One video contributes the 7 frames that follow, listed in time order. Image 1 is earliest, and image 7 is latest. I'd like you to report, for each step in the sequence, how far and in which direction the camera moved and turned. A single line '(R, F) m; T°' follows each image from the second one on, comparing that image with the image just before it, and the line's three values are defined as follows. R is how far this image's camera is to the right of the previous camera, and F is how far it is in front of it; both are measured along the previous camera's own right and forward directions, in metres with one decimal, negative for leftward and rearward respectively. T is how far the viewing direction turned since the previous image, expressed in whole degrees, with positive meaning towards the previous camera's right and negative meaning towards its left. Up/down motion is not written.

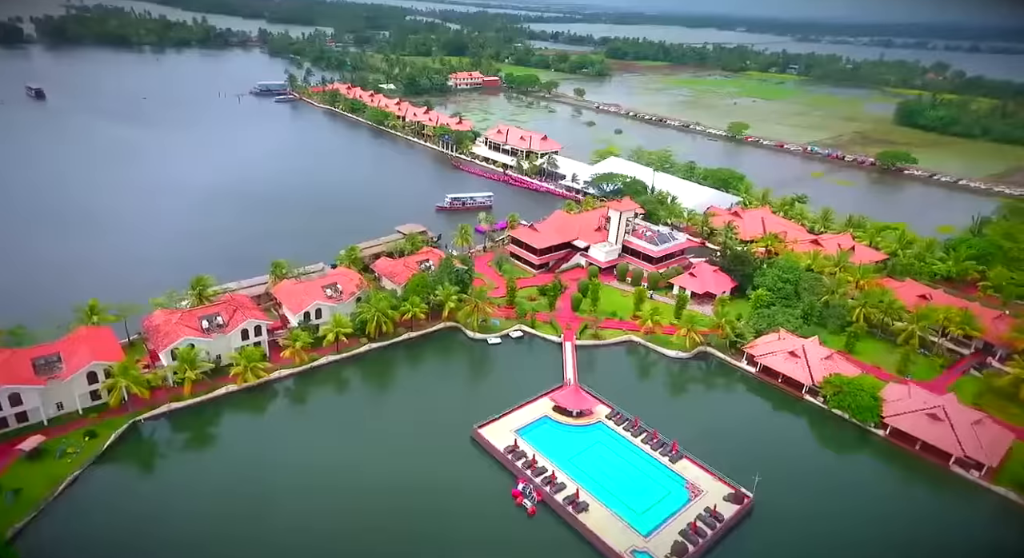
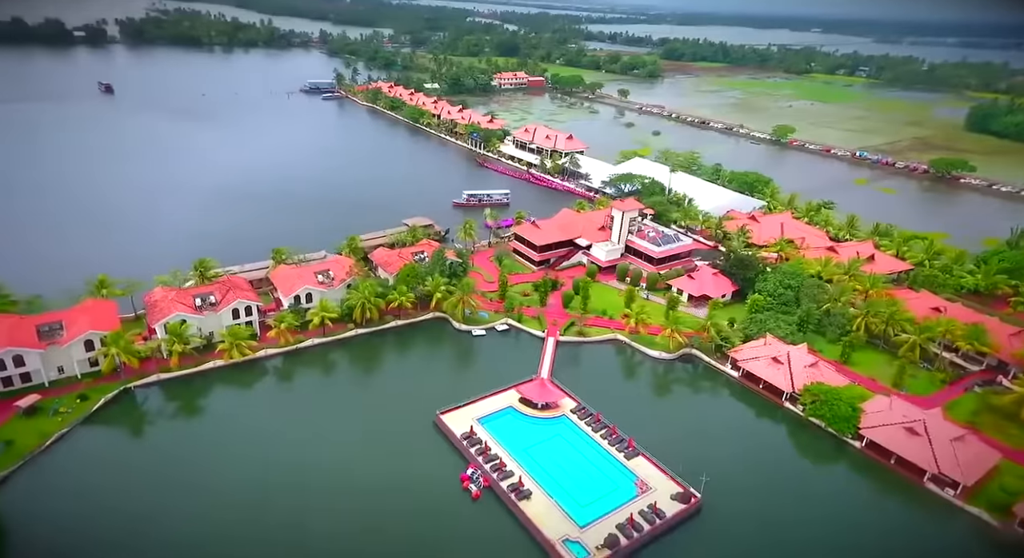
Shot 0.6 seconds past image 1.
(+3.4, -0.4) m; -5°
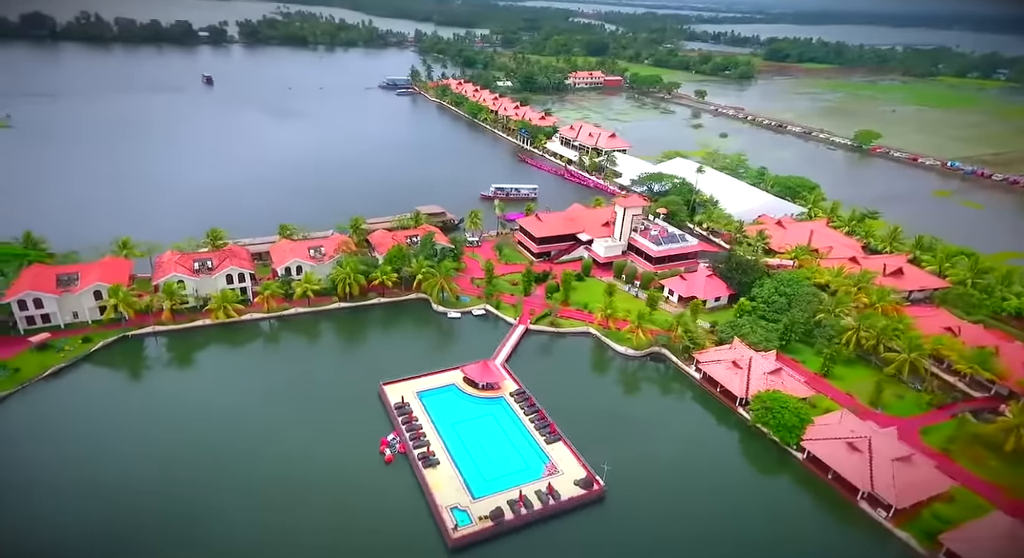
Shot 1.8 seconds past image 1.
(+6.0, -0.5) m; -9°
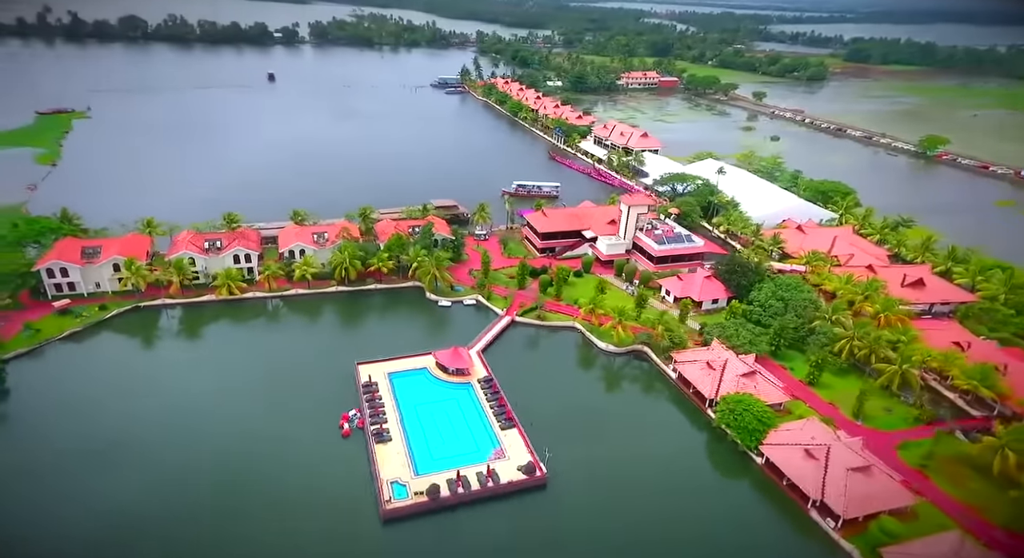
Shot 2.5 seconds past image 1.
(+3.9, -0.3) m; -6°
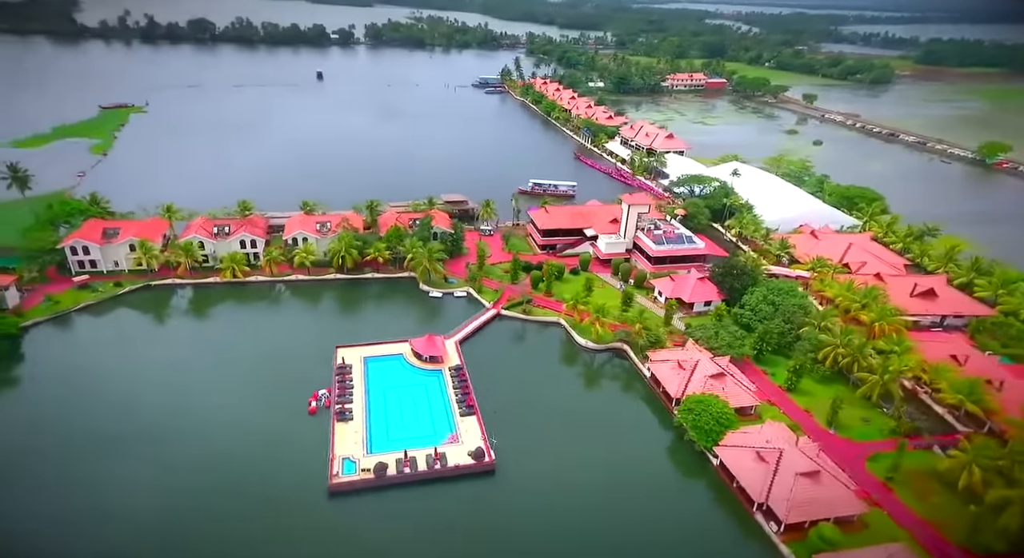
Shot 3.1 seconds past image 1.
(+3.5, -0.4) m; -5°
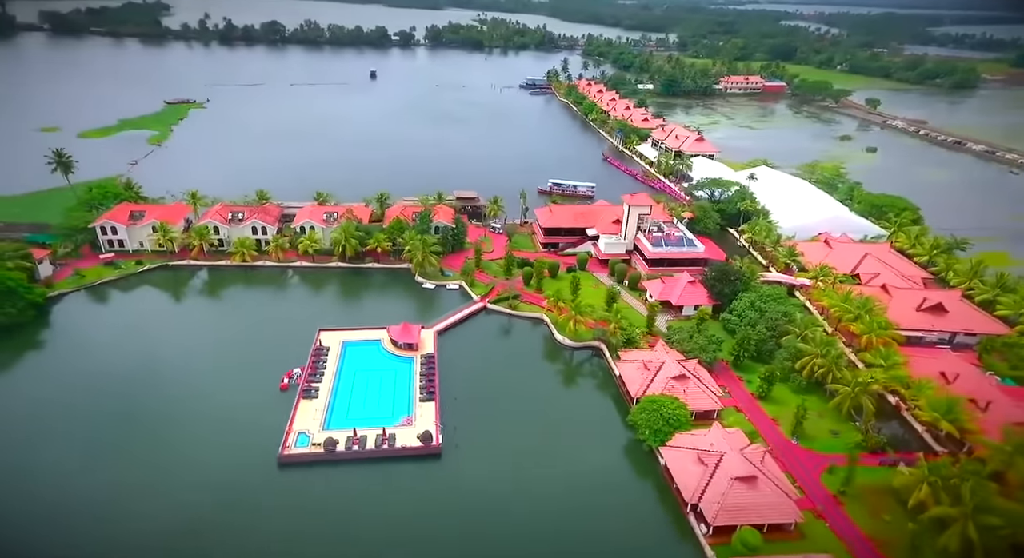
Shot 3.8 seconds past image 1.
(+4.0, -0.4) m; -6°
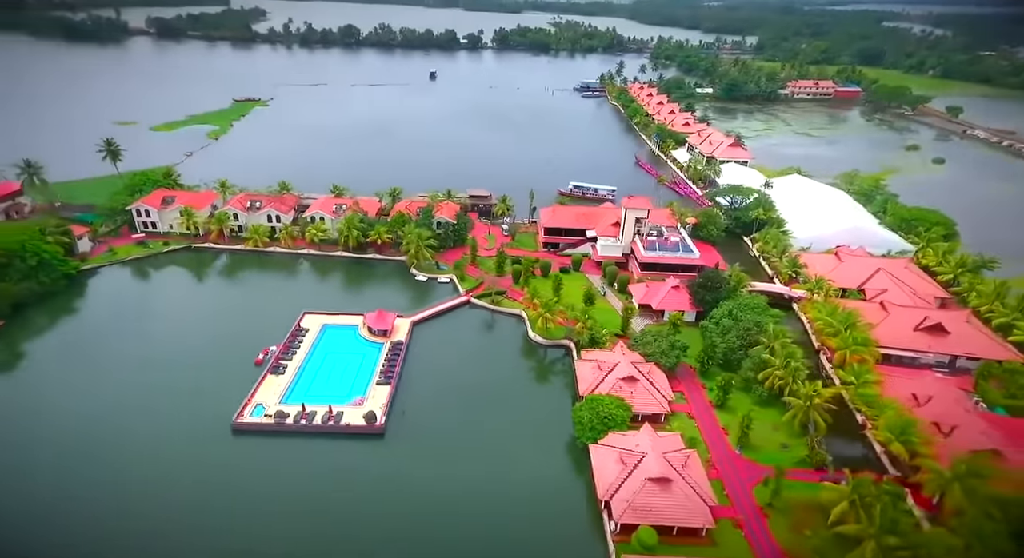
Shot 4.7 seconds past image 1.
(+4.9, -0.4) m; -7°
